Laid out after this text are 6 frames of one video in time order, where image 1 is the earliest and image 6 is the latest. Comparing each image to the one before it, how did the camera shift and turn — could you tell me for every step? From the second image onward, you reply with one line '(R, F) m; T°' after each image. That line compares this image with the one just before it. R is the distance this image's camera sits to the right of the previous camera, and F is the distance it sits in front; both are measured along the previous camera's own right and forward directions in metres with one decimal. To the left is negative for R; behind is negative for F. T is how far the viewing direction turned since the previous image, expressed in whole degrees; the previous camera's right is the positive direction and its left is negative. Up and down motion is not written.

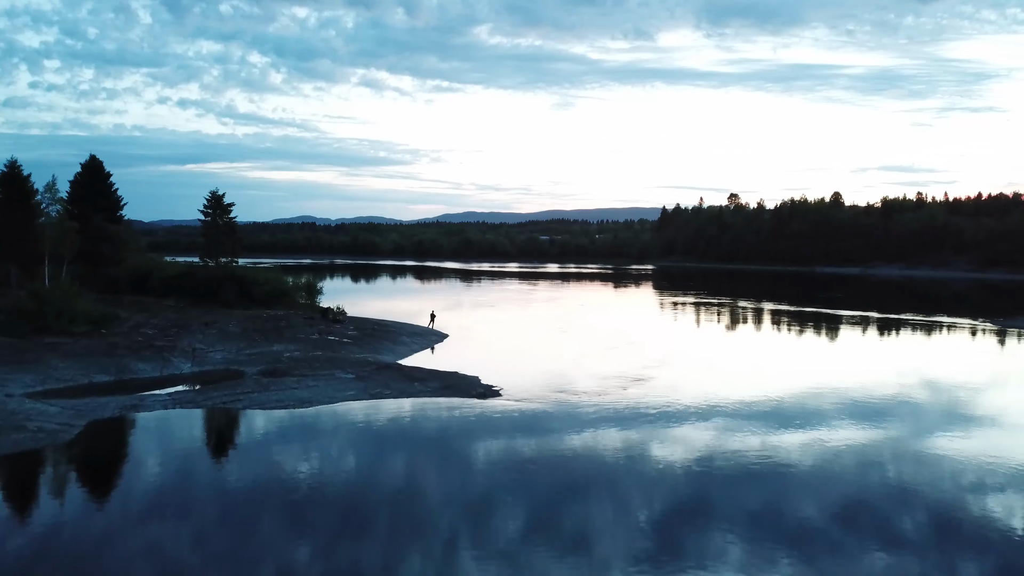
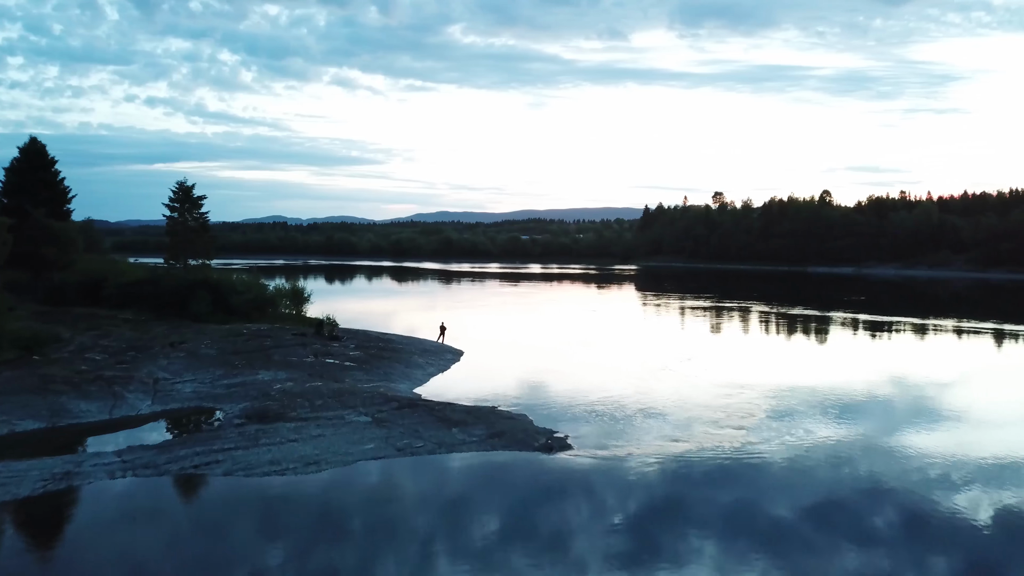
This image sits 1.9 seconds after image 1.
(-1.4, +3.8) m; +2°
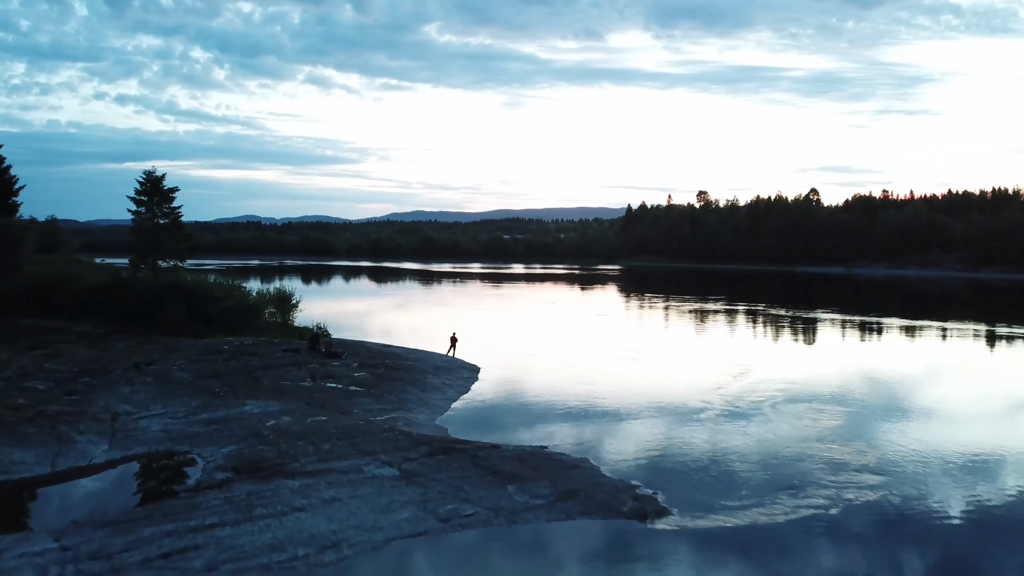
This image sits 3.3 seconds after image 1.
(-1.1, +2.8) m; +2°
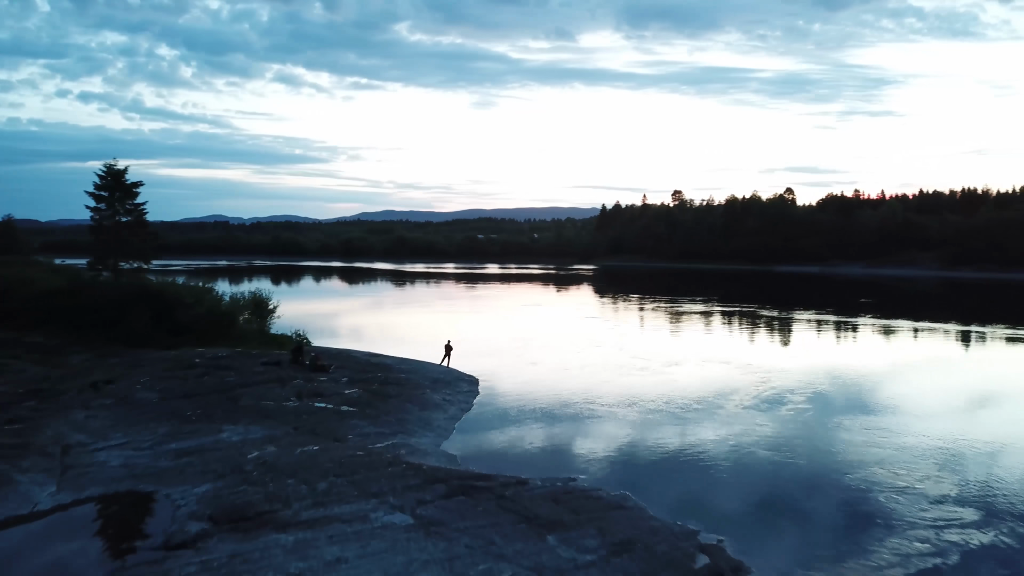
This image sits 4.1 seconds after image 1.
(-0.6, +1.5) m; +2°
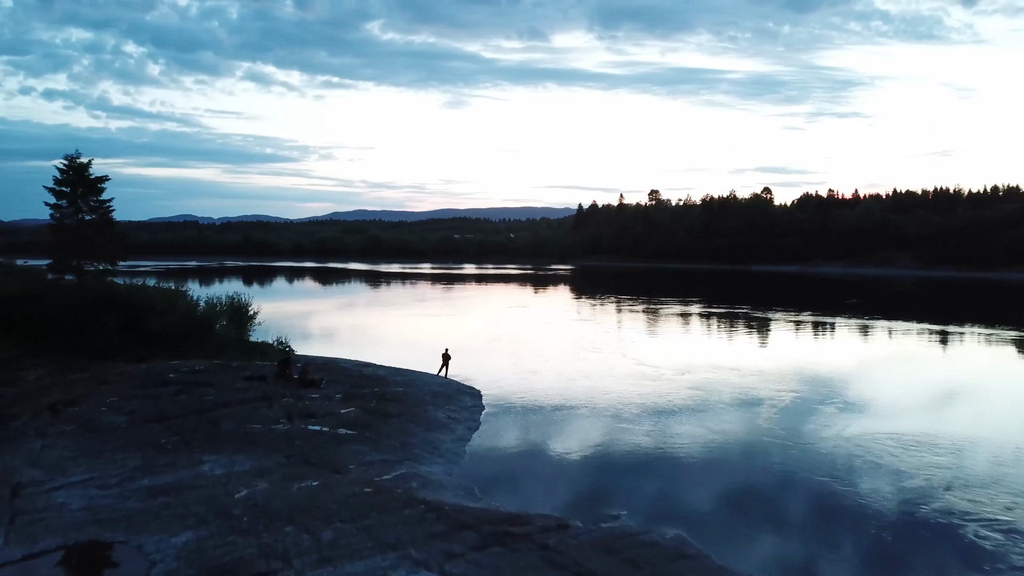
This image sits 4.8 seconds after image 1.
(-0.6, +1.3) m; +2°
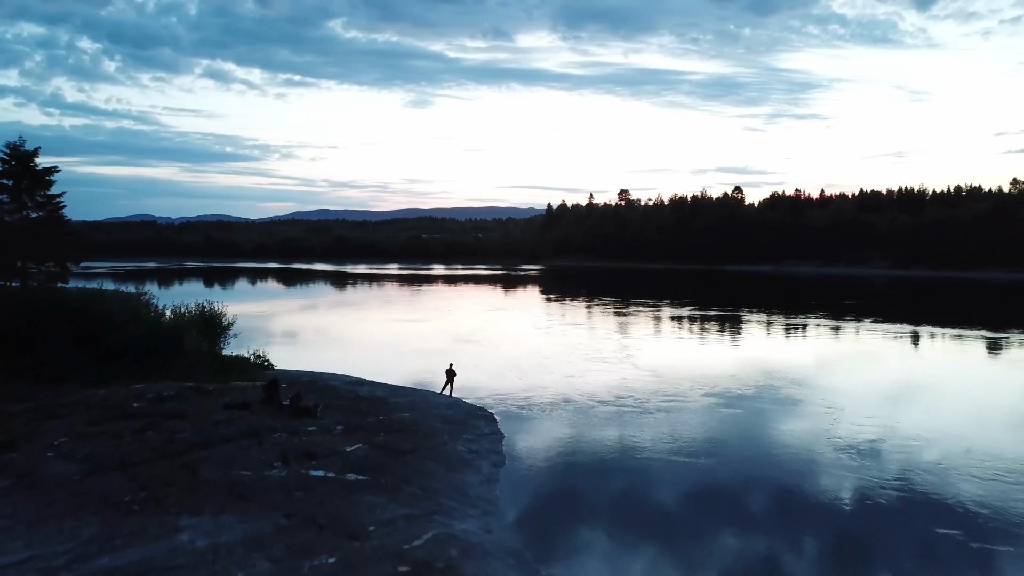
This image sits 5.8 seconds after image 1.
(-0.9, +1.9) m; +3°
